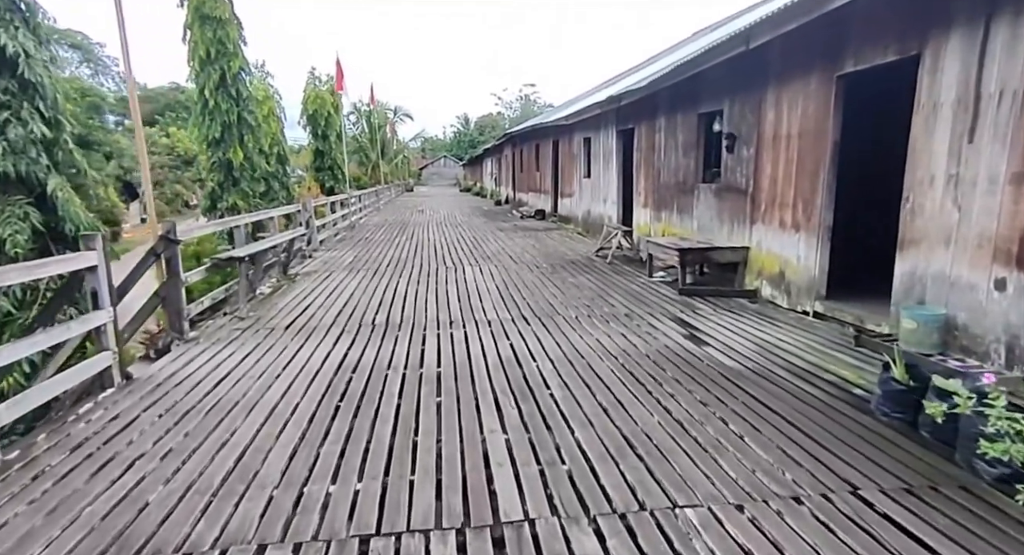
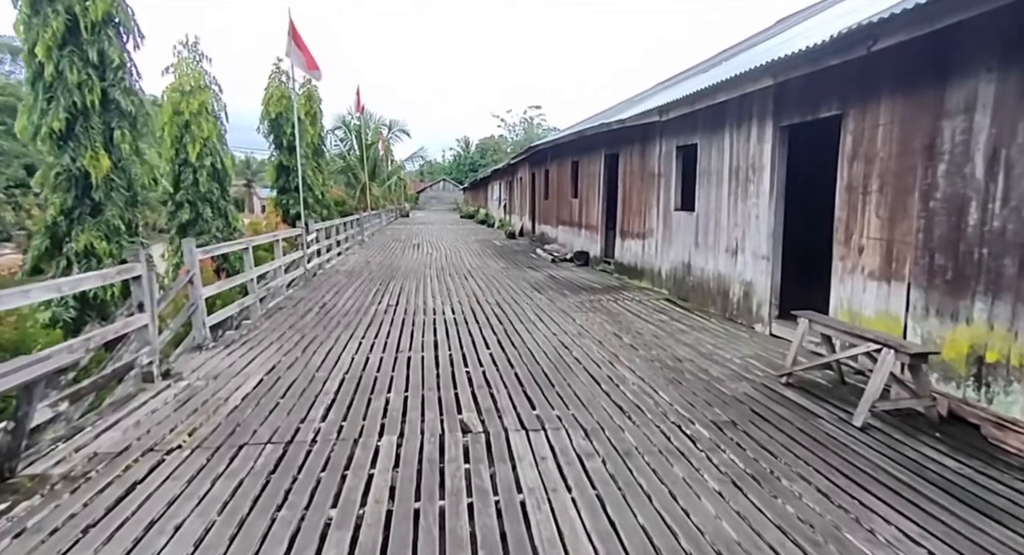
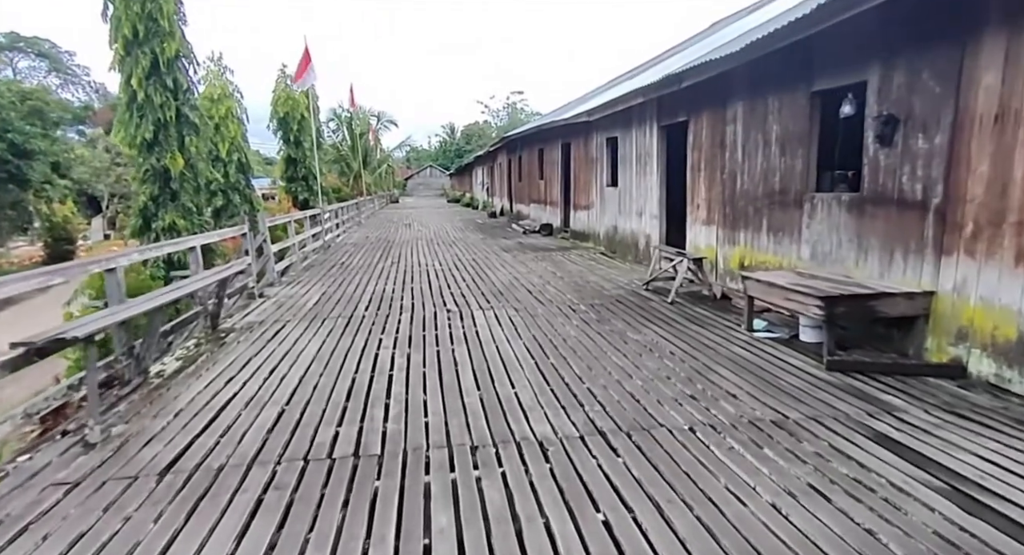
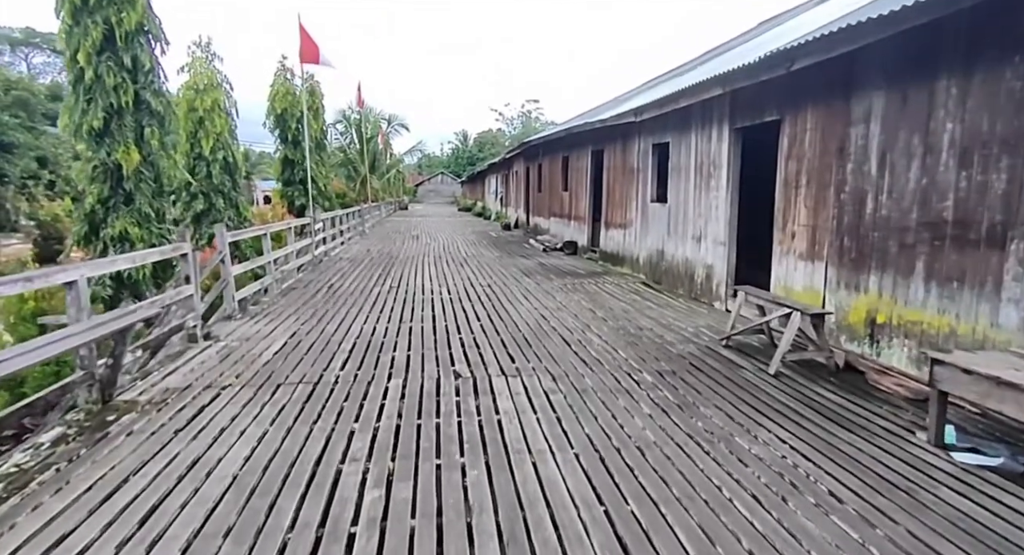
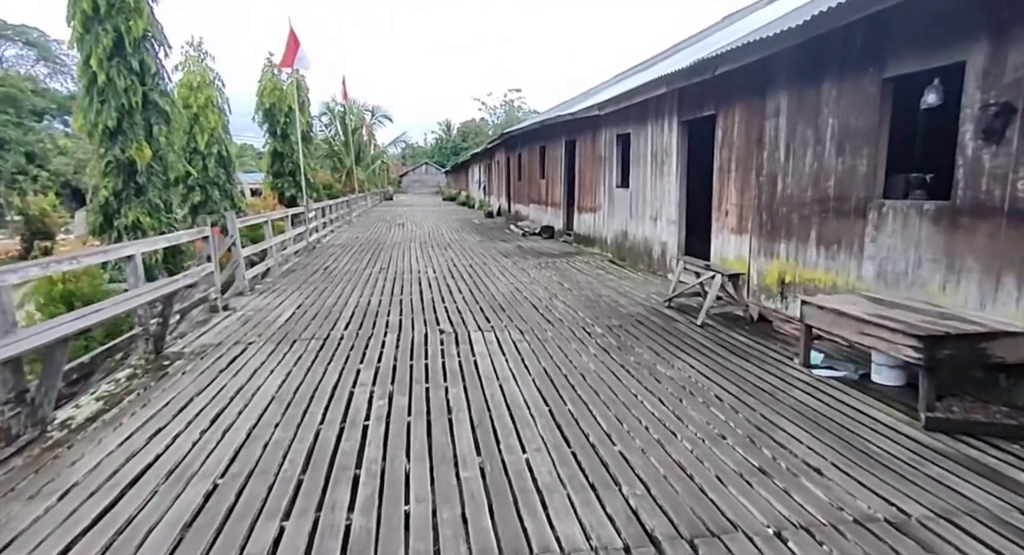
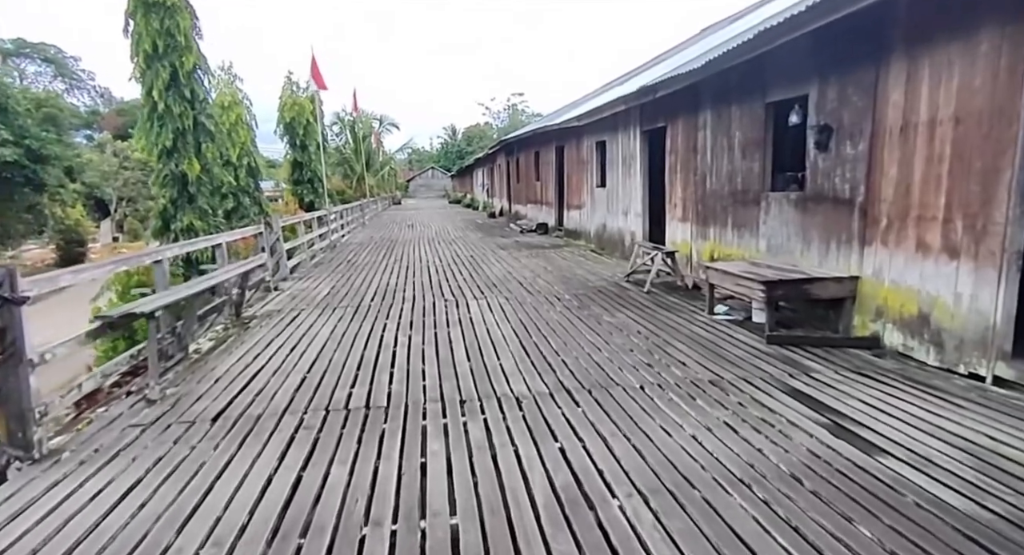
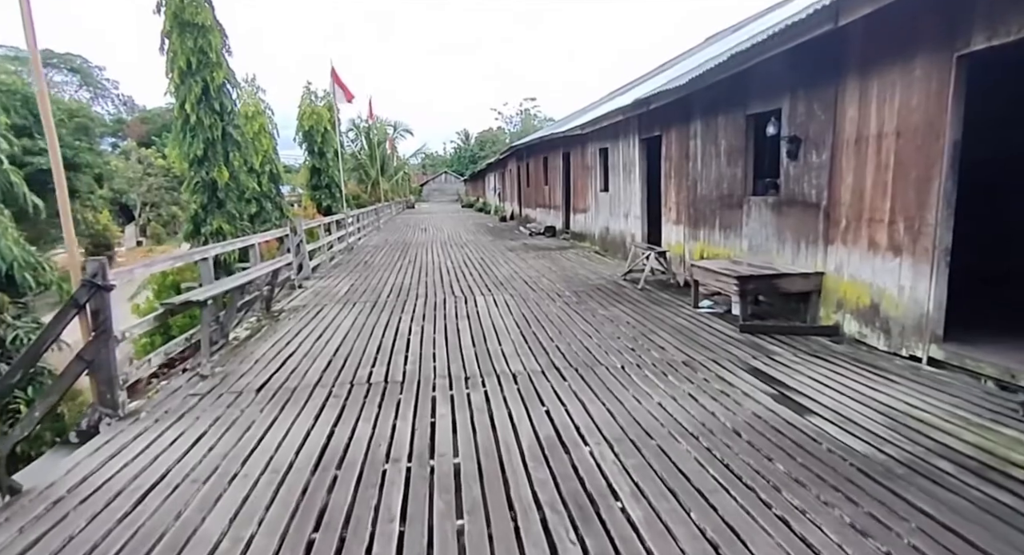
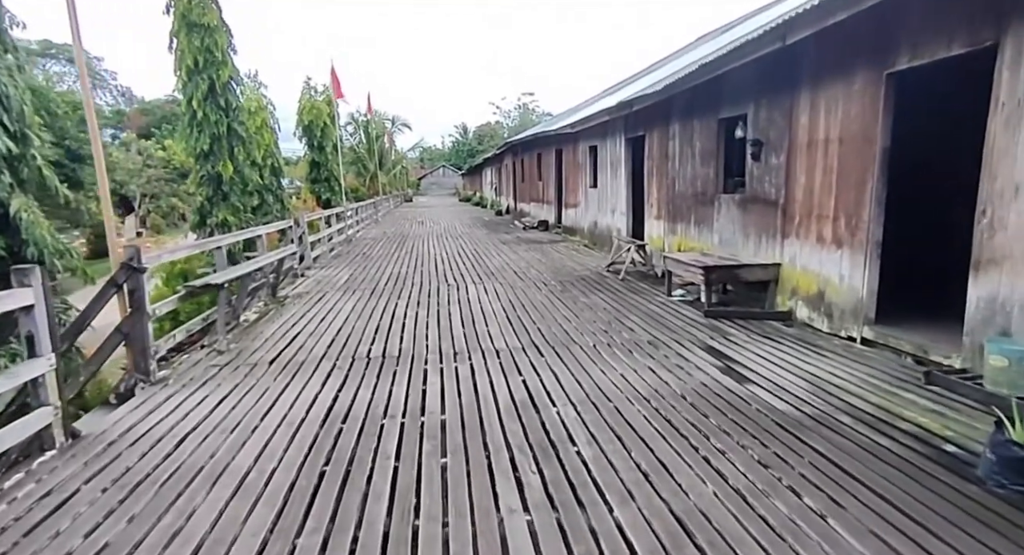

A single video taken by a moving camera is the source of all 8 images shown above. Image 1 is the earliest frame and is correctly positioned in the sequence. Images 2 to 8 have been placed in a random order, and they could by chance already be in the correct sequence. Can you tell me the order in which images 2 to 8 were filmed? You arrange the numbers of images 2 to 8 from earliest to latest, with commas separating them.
8, 7, 6, 3, 5, 4, 2
